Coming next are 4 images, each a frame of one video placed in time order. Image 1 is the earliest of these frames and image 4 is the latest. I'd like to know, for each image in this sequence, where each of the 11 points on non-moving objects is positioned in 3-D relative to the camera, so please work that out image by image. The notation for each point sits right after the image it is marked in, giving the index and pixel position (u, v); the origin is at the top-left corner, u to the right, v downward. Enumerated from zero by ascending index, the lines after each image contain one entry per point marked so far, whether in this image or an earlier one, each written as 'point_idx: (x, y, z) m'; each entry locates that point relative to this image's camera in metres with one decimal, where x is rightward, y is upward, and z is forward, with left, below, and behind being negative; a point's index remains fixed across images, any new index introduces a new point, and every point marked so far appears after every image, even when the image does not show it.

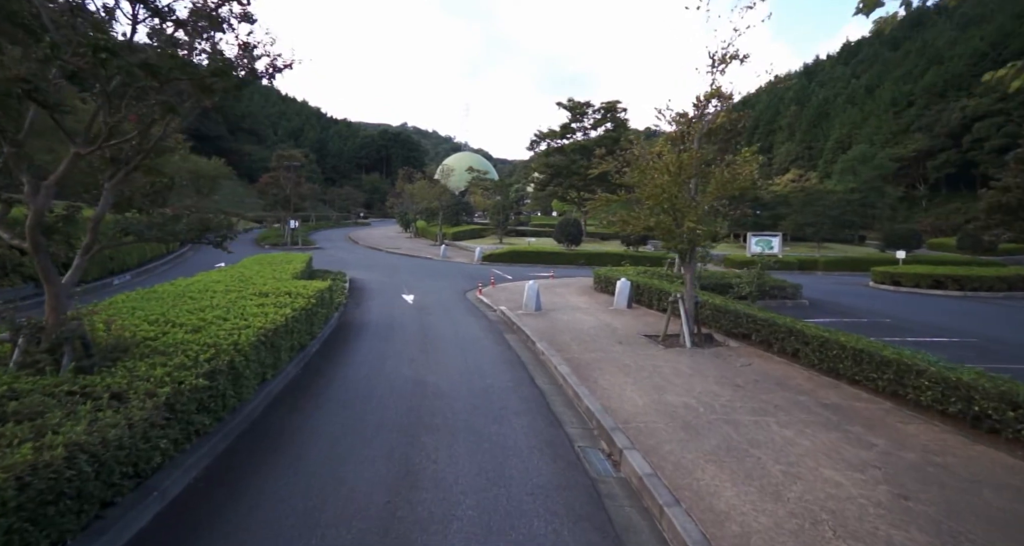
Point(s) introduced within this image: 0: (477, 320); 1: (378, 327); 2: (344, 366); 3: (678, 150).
0: (-0.9, -1.2, +13.0) m
1: (-3.1, -1.2, +11.9) m
2: (-2.7, -1.5, +8.5) m
3: (+3.0, +2.2, +9.3) m
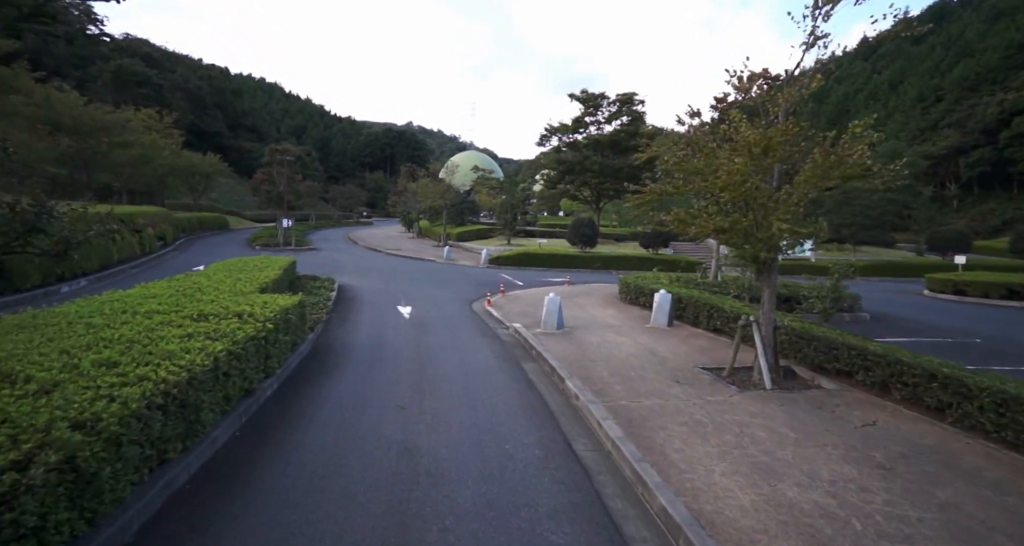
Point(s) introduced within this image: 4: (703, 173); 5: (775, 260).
0: (-0.5, -1.4, +10.7) m
1: (-2.7, -1.4, +9.6) m
2: (-2.4, -1.7, +6.2) m
3: (+3.3, +2.0, +7.0) m
4: (+2.6, +1.4, +7.2) m
5: (+3.7, +0.2, +7.2) m
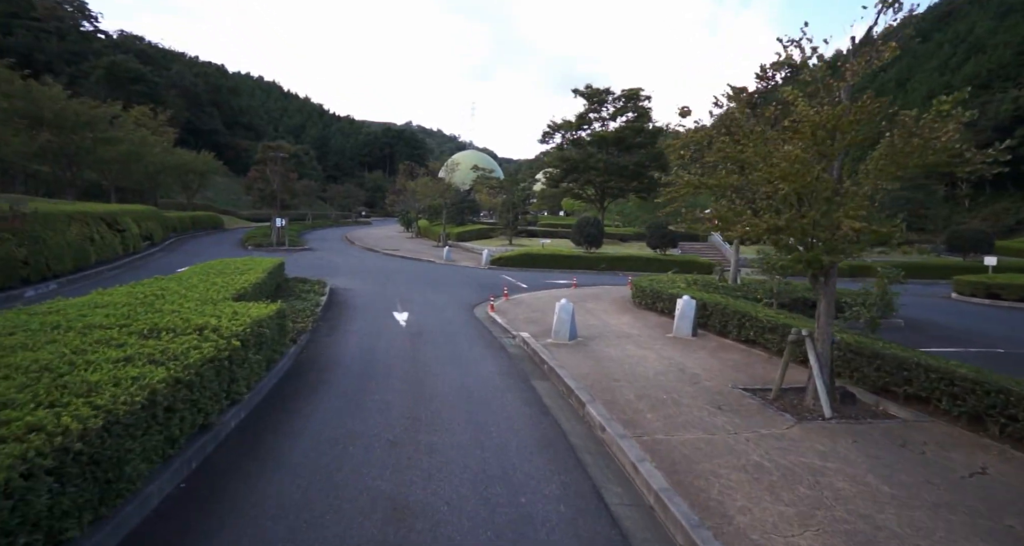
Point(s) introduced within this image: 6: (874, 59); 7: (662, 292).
0: (-0.4, -1.5, +9.6) m
1: (-2.6, -1.5, +8.5) m
2: (-2.3, -1.8, +5.1) m
3: (+3.5, +1.9, +5.9) m
4: (+2.8, +1.3, +6.1) m
5: (+3.8, +0.1, +6.1) m
6: (+4.0, +2.4, +6.1) m
7: (+3.6, -0.5, +12.6) m
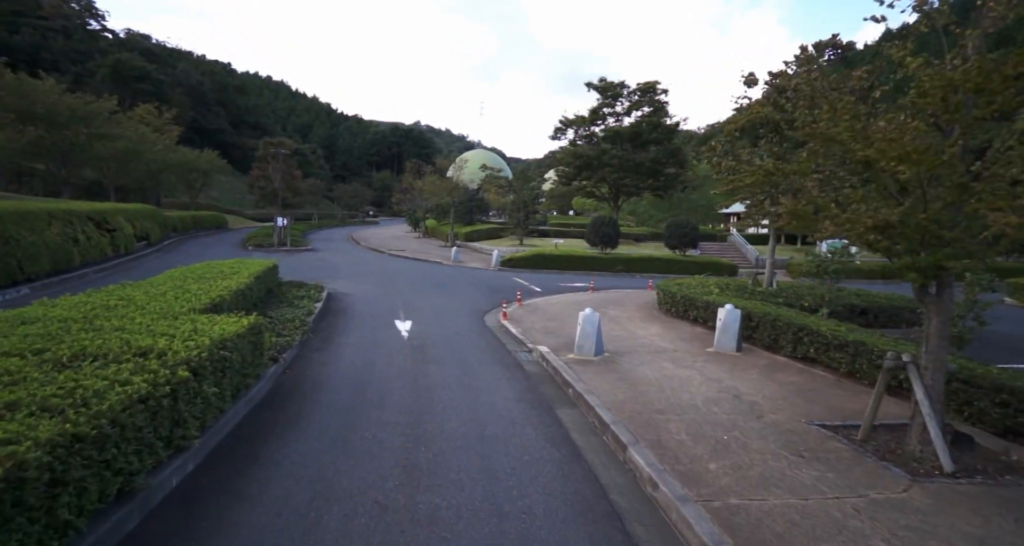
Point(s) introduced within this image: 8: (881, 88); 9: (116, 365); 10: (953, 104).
0: (-0.1, -1.6, +8.3) m
1: (-2.3, -1.6, +7.2) m
2: (-2.1, -1.9, +3.8) m
3: (+3.7, +1.8, +4.5) m
4: (+3.0, +1.2, +4.7) m
5: (+4.0, 0.0, +4.8) m
6: (+4.3, +2.3, +4.7) m
7: (+3.9, -0.6, +11.2) m
8: (+3.6, +1.8, +5.1) m
9: (-3.3, -0.7, +4.5) m
10: (+3.6, +1.3, +4.3) m
